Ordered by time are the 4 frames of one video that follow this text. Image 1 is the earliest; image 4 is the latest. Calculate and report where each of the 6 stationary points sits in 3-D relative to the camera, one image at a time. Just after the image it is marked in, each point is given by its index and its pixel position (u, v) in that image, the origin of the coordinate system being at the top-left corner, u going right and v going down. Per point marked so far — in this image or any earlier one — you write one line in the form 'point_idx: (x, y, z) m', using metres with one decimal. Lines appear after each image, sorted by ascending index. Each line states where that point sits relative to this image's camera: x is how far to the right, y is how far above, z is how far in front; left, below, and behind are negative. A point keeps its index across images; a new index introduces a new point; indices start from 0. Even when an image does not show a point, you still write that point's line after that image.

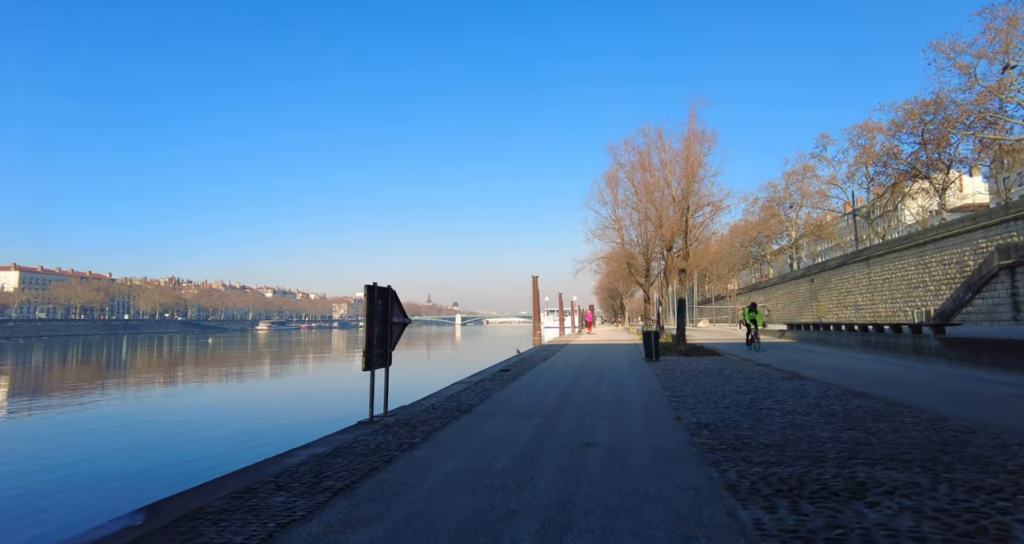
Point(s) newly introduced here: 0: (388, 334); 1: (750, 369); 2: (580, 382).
0: (-2.0, -1.0, +8.7) m
1: (+5.7, -2.4, +13.1) m
2: (+1.5, -2.4, +11.7) m
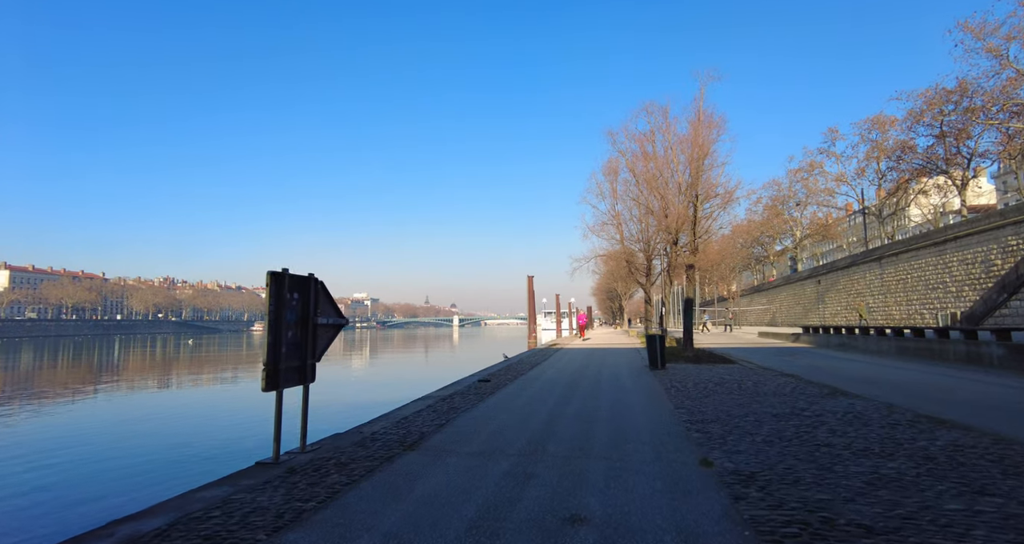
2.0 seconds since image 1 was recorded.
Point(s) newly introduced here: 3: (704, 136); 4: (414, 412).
0: (-2.4, -0.8, +6.5) m
1: (+5.3, -2.2, +10.9) m
2: (+1.0, -2.2, +9.5) m
3: (+6.9, +4.9, +19.6) m
4: (-1.5, -2.2, +8.4) m
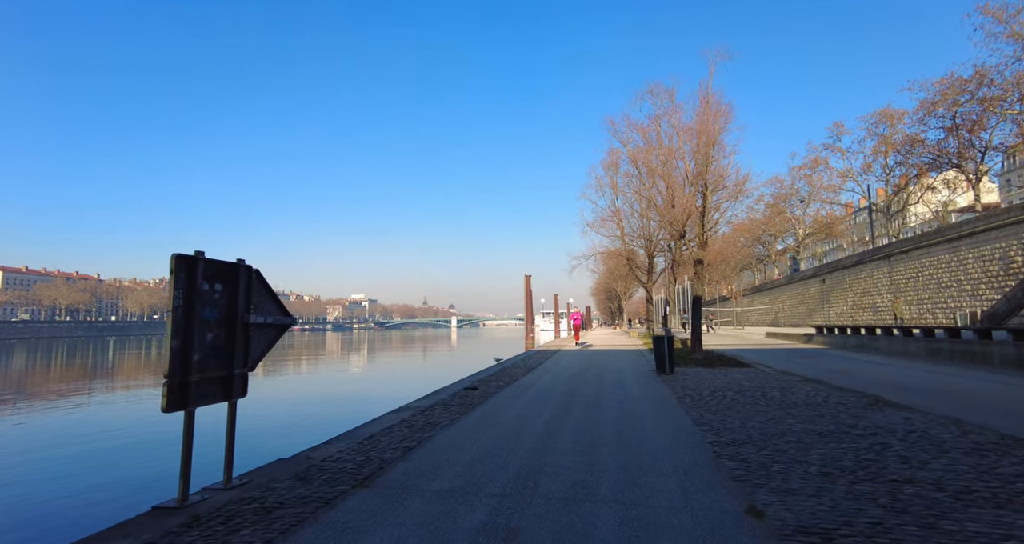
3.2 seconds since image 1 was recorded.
0: (-2.6, -0.7, +5.1) m
1: (+5.1, -2.1, +9.6) m
2: (+0.9, -2.1, +8.2) m
3: (+6.7, +5.1, +18.3) m
4: (-1.7, -2.0, +7.1) m
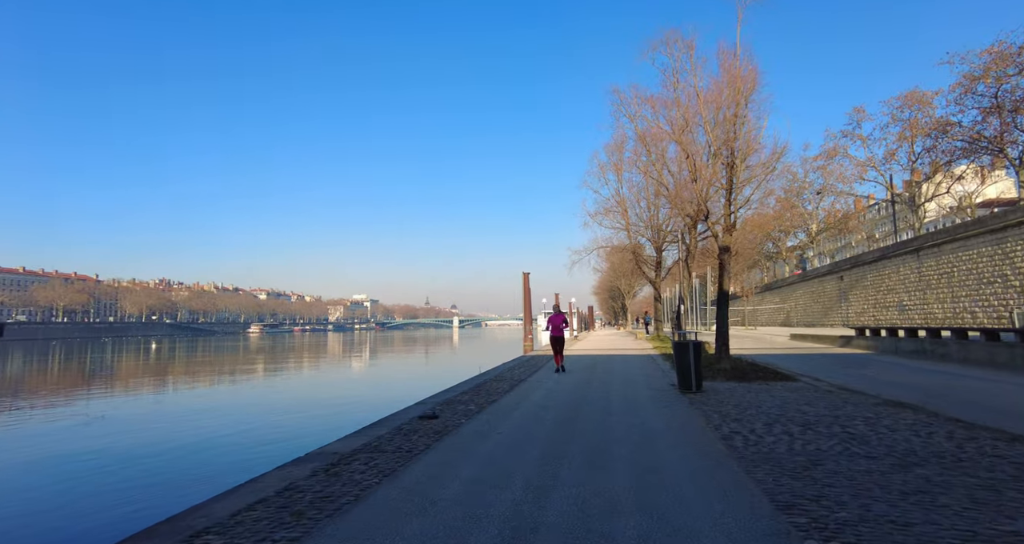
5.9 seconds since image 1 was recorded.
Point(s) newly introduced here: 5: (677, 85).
0: (-3.0, -0.4, +2.1) m
1: (+4.7, -1.8, +6.6) m
2: (+0.5, -1.8, +5.2) m
3: (+6.3, +5.3, +15.2) m
4: (-2.1, -1.8, +4.1) m
5: (+4.7, +5.2, +15.5) m
